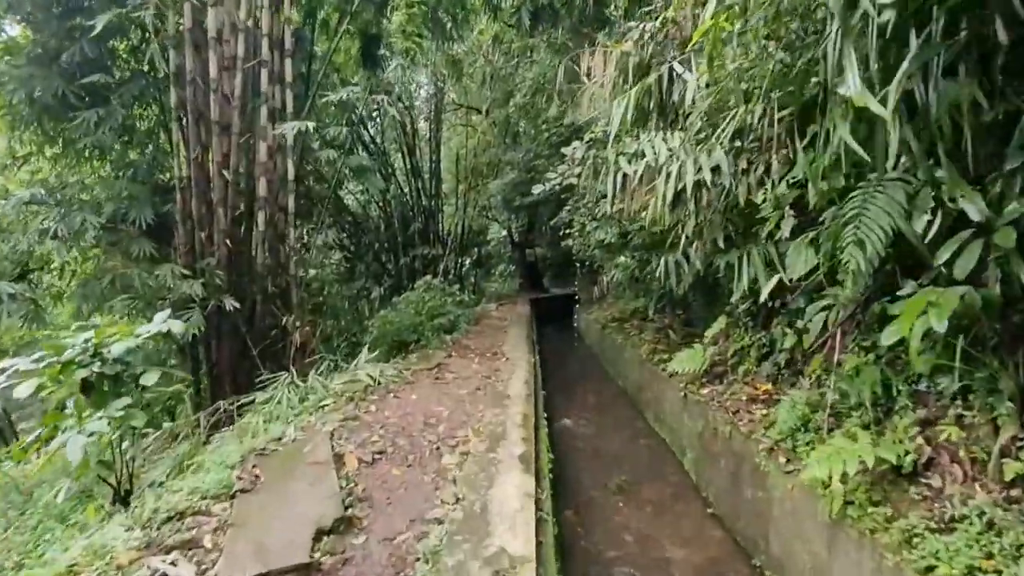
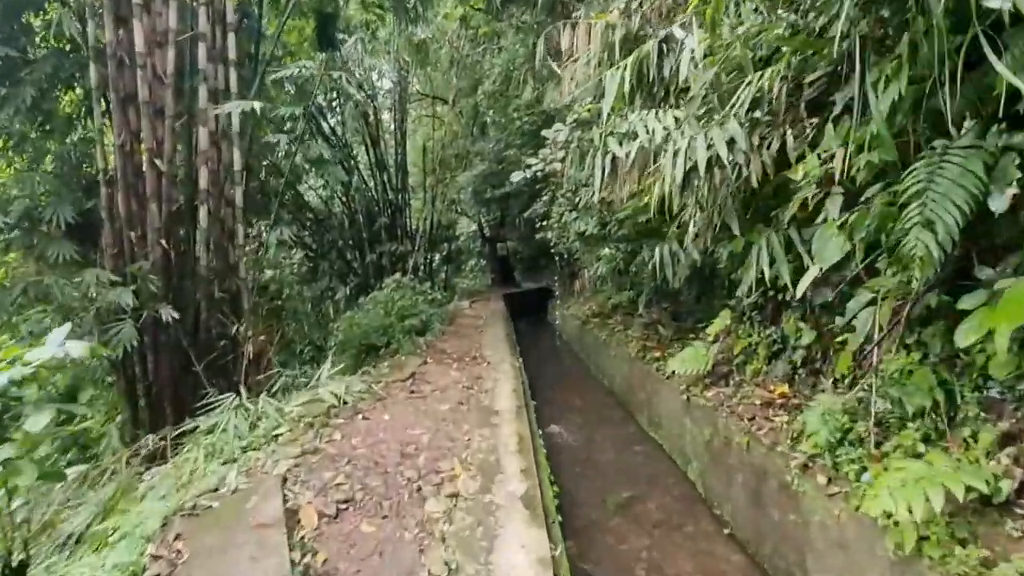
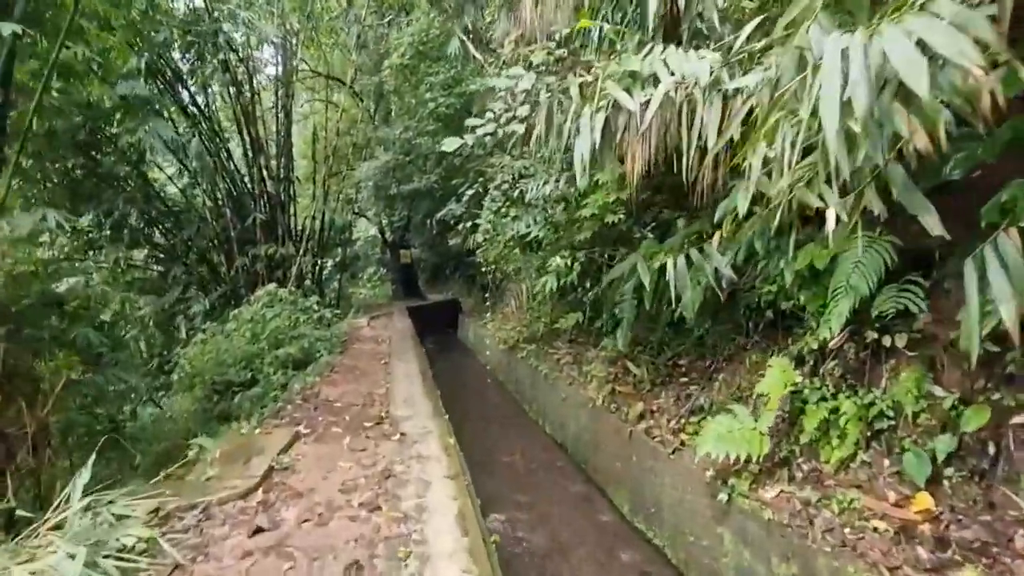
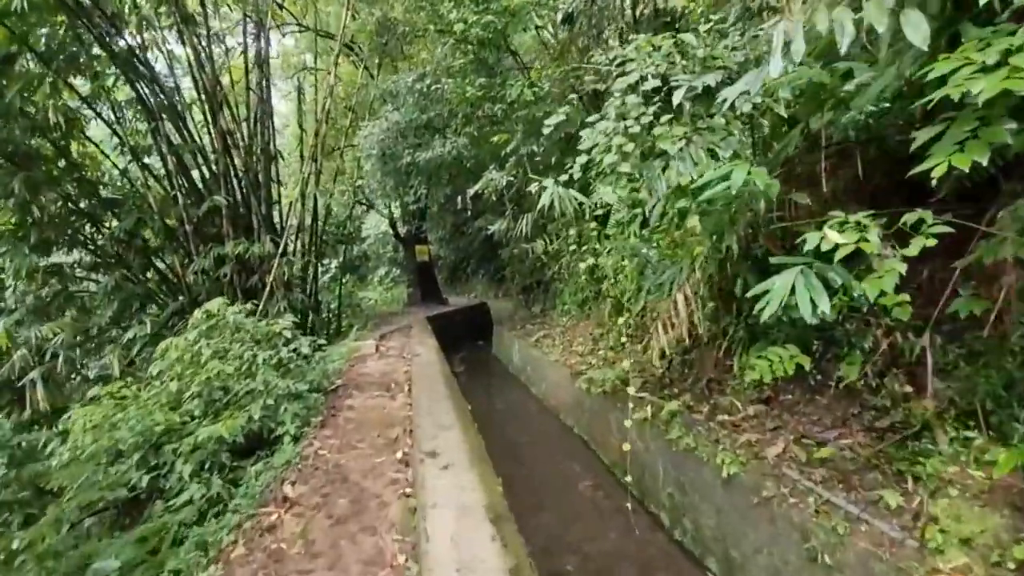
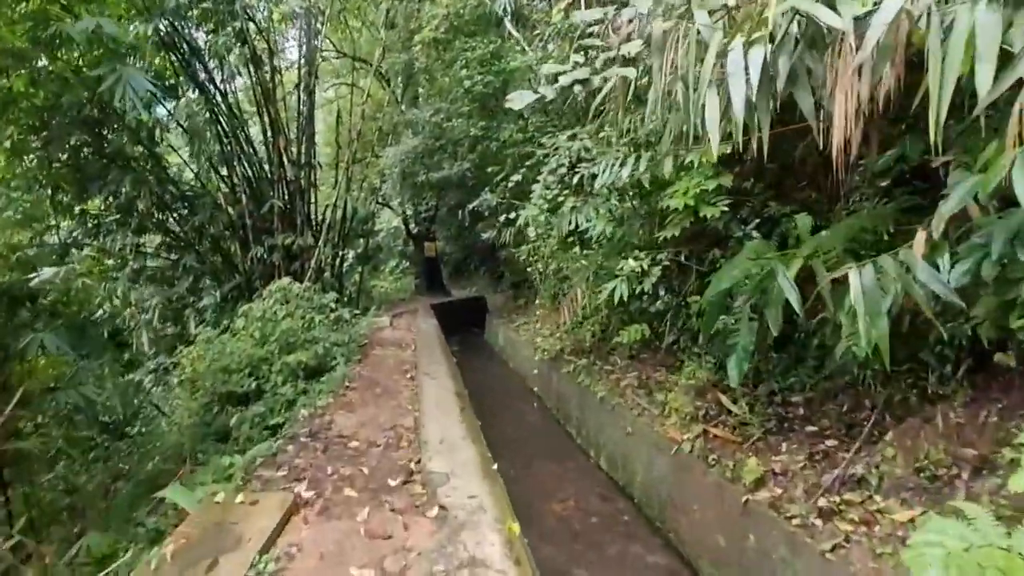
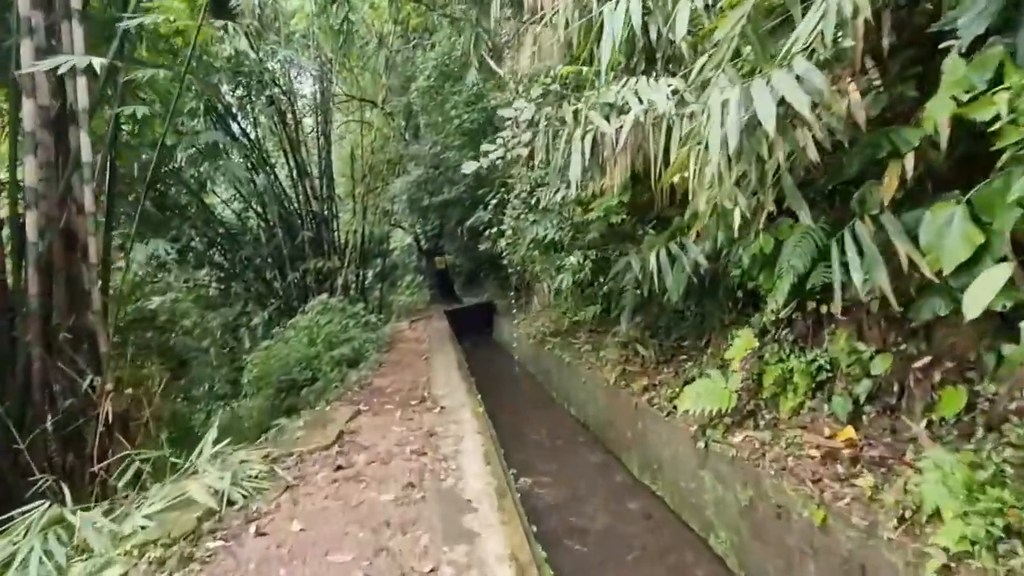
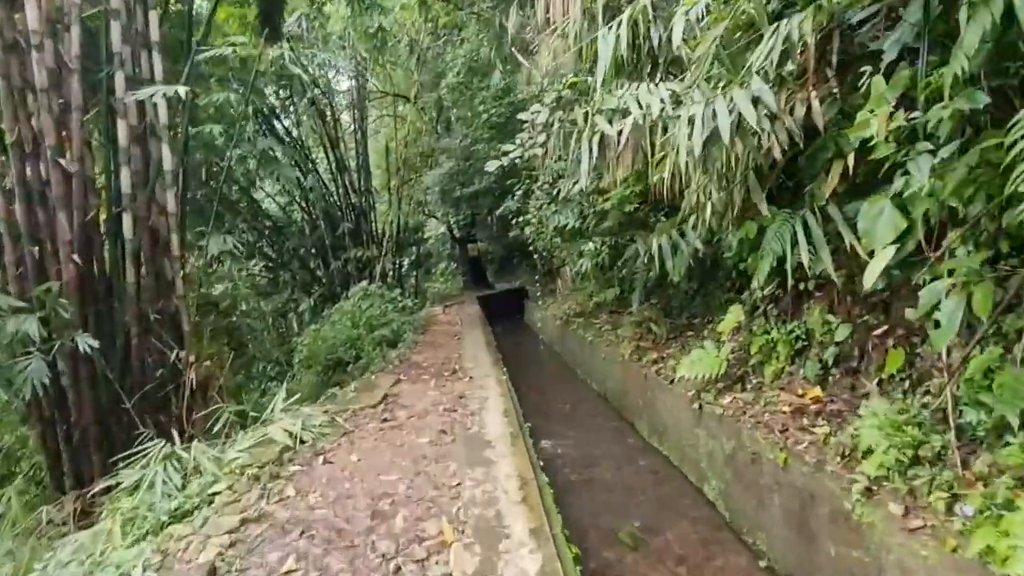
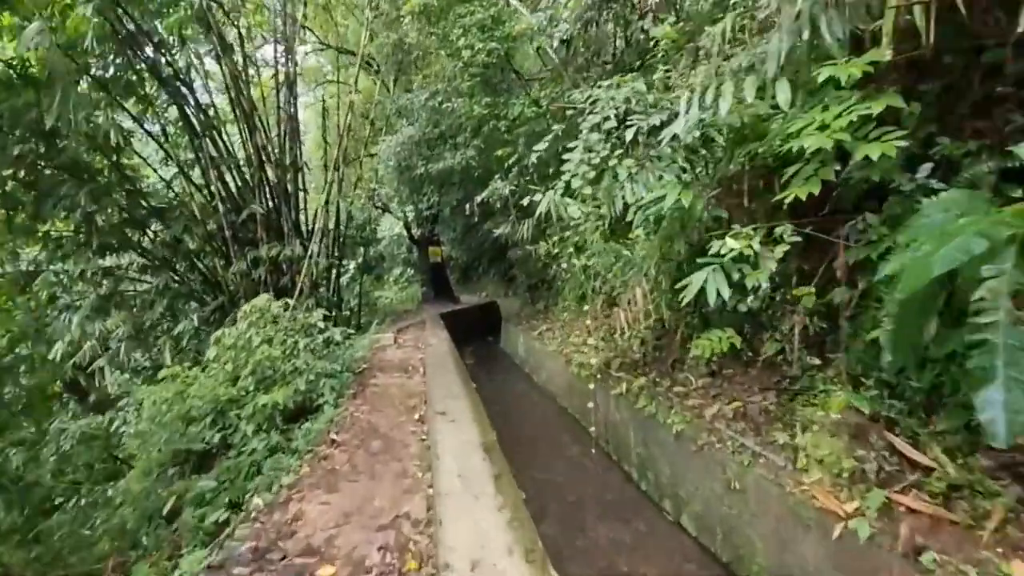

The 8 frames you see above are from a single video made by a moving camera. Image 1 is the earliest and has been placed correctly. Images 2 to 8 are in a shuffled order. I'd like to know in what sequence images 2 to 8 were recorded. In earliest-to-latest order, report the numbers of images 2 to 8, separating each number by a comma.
2, 7, 6, 3, 5, 8, 4
